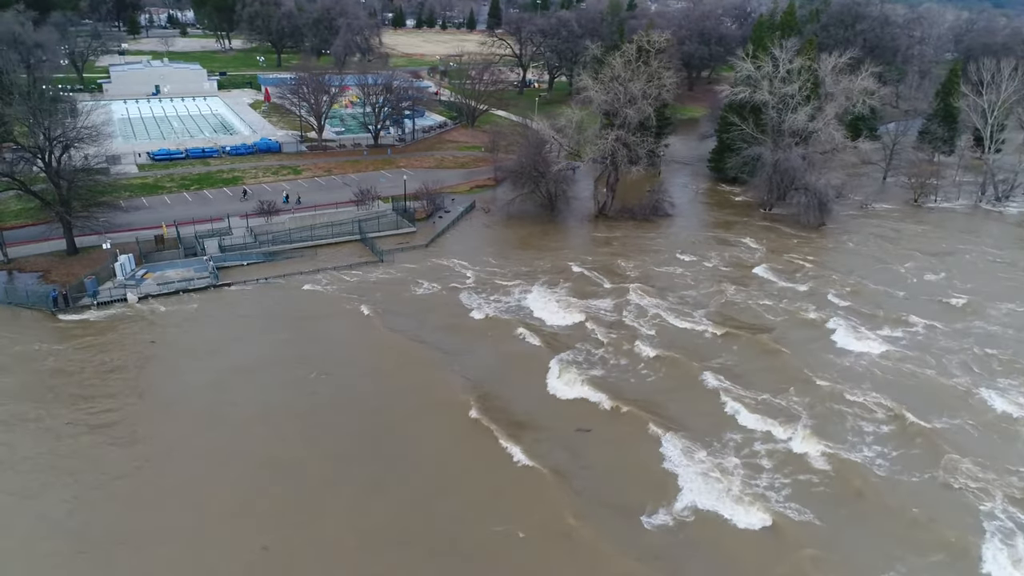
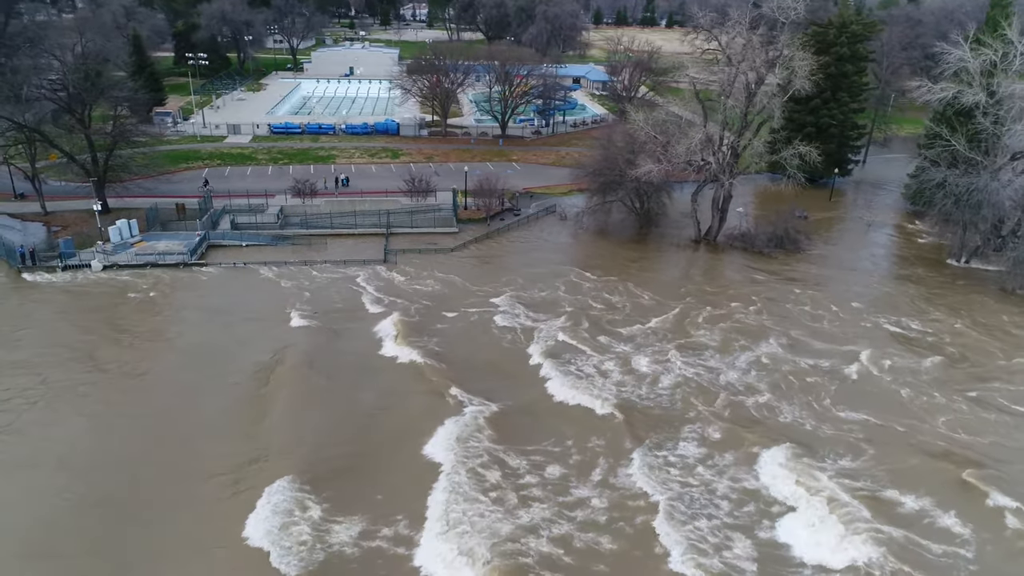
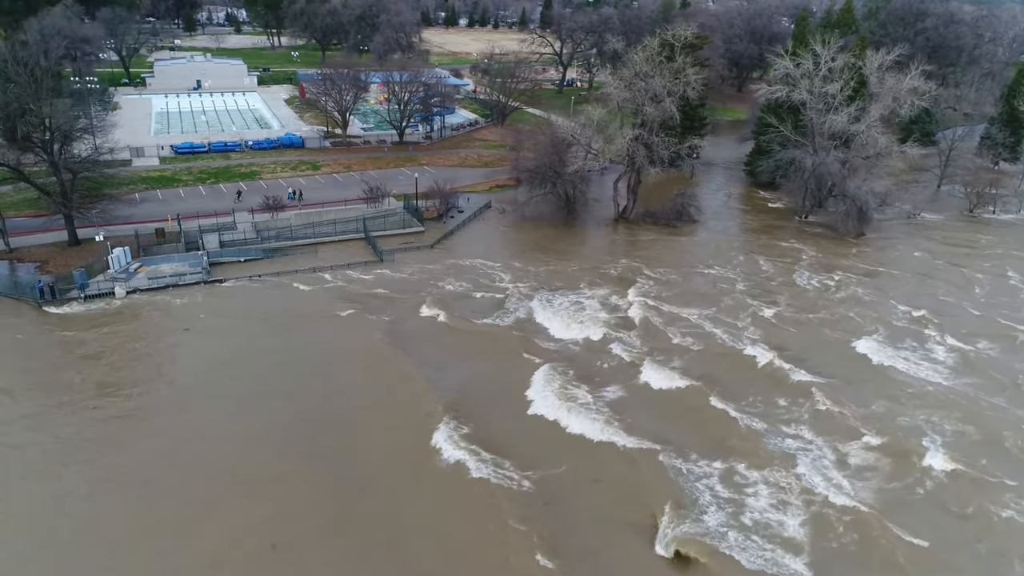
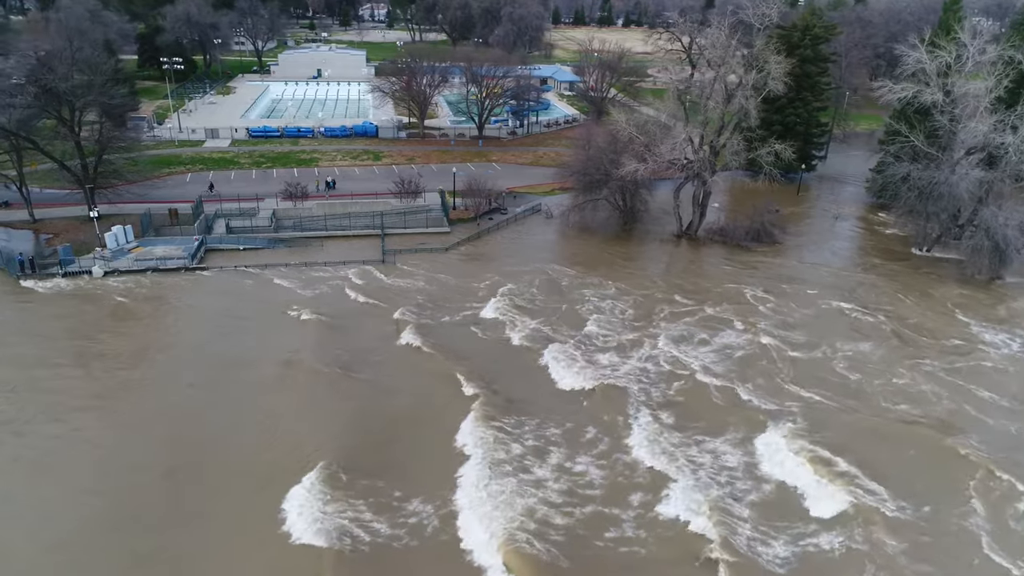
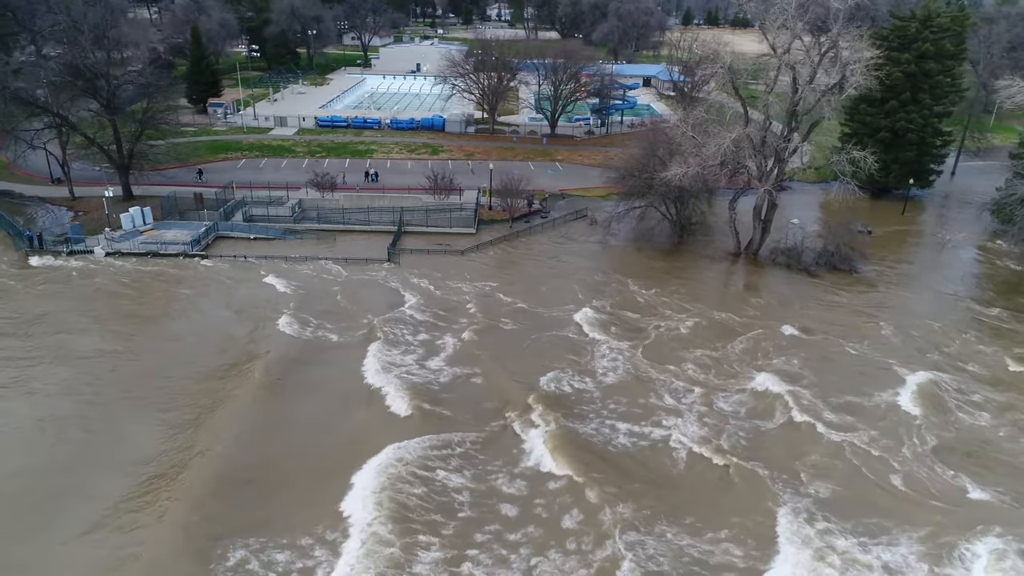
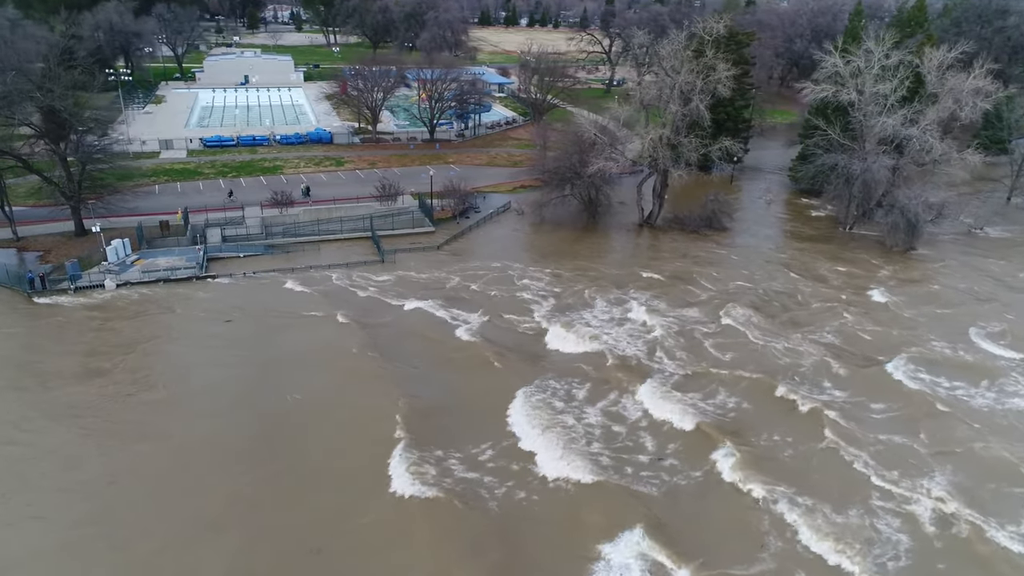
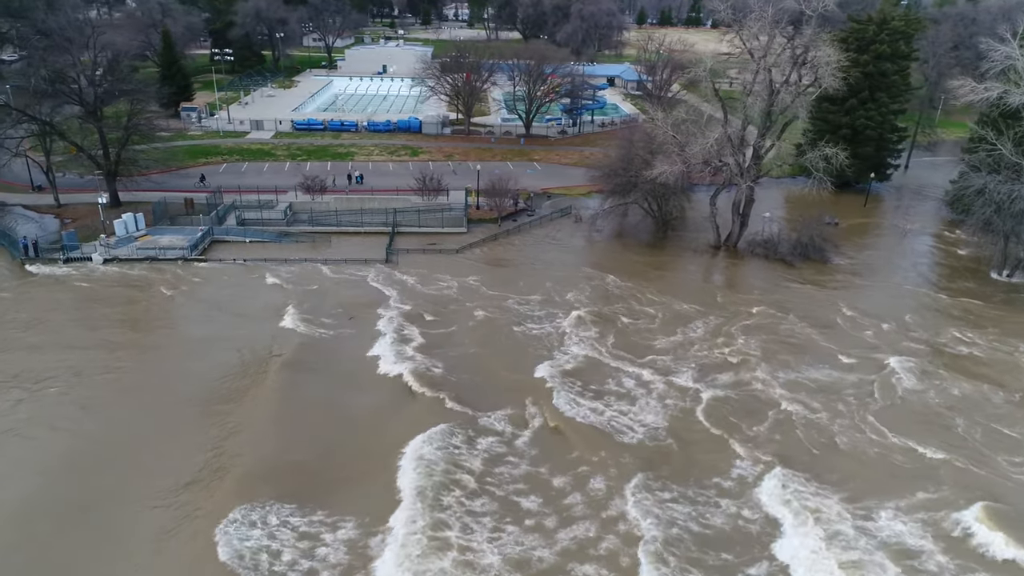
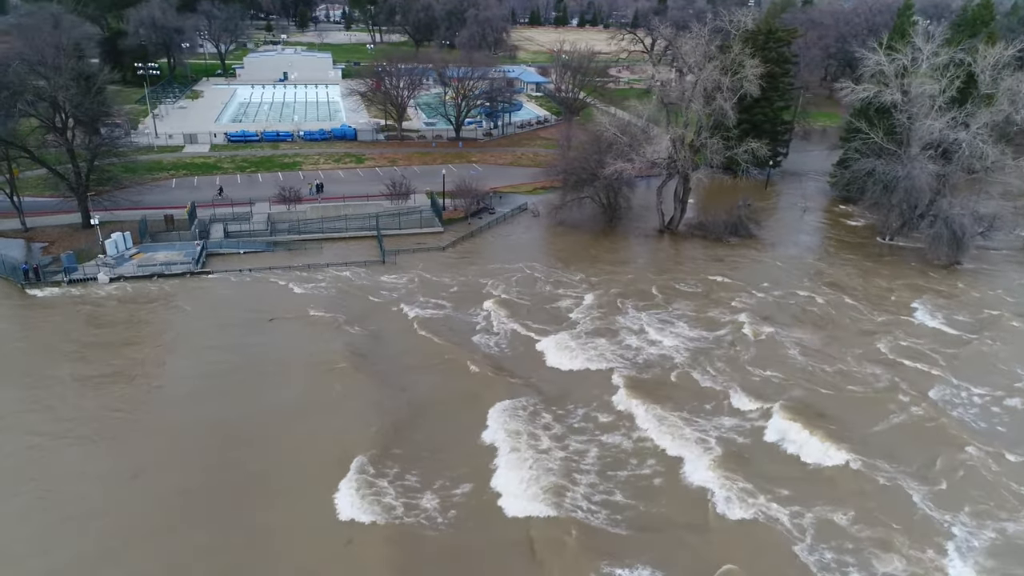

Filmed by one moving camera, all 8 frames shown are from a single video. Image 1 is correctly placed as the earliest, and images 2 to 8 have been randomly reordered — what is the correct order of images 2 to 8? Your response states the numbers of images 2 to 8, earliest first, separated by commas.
3, 6, 8, 4, 2, 7, 5
